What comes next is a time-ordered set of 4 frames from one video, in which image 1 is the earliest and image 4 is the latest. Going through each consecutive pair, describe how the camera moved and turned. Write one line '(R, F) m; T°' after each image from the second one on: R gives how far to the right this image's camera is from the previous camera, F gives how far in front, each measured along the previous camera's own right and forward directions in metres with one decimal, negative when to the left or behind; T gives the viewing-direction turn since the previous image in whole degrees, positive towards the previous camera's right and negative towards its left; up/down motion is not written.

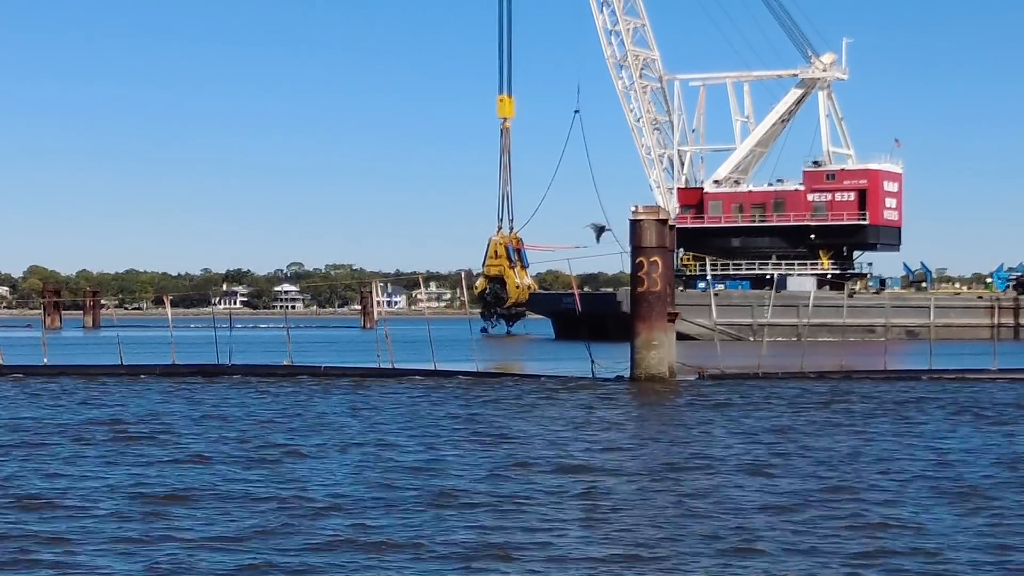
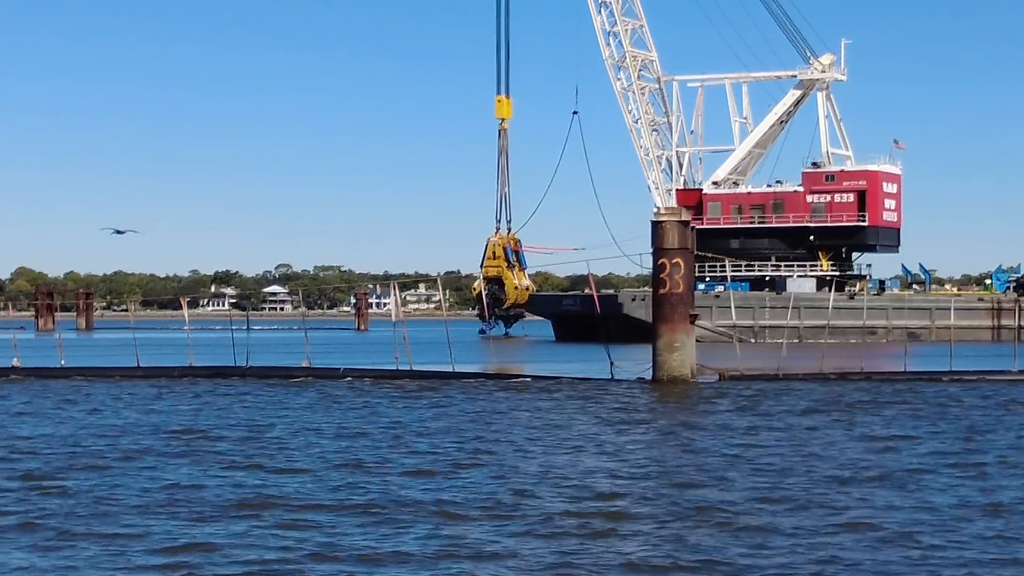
(-0.1, +2.6) m; 0°
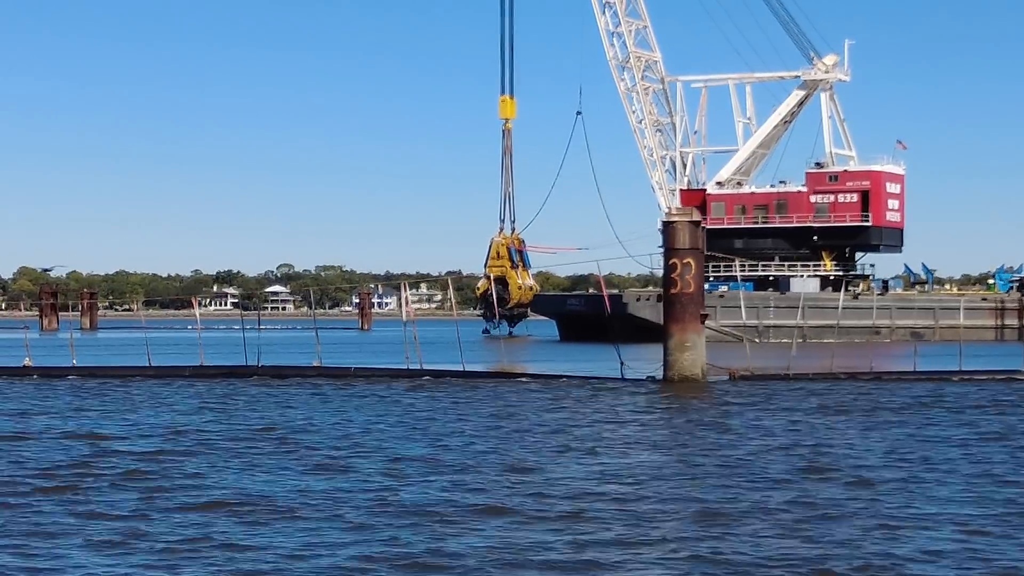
(-0.1, +0.5) m; 0°
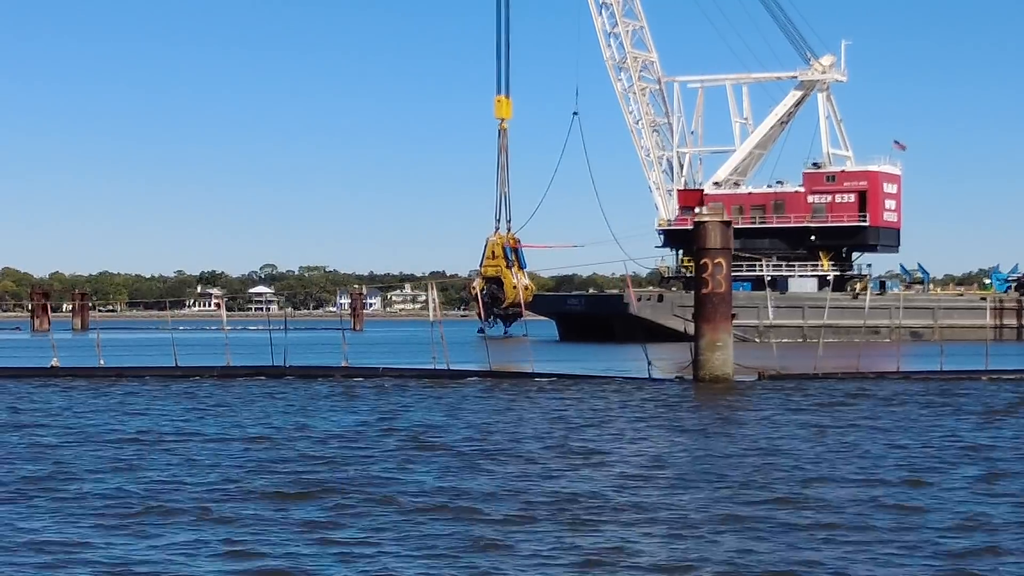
(-0.1, +3.2) m; 0°
